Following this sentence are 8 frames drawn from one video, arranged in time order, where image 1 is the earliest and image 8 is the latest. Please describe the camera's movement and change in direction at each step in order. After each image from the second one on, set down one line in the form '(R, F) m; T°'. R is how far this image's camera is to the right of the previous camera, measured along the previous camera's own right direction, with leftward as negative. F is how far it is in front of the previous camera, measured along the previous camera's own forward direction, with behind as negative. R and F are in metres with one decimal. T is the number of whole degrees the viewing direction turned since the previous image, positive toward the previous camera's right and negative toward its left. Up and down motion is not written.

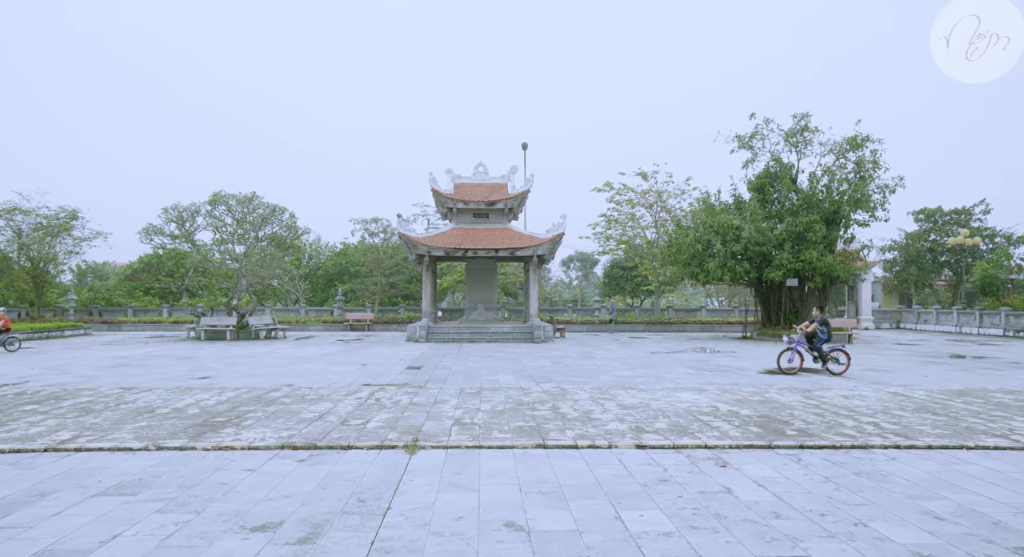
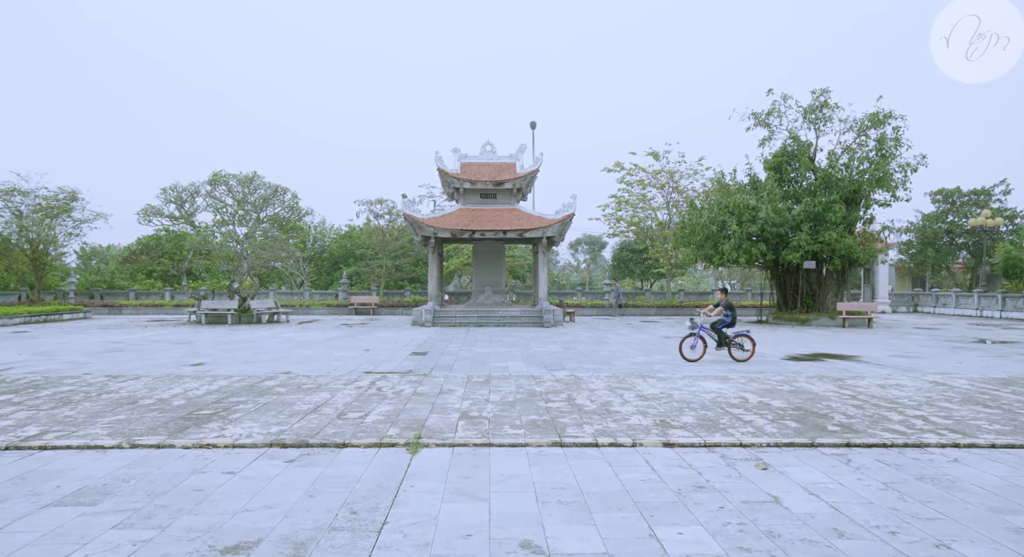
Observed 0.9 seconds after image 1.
(-0.1, +0.6) m; -1°
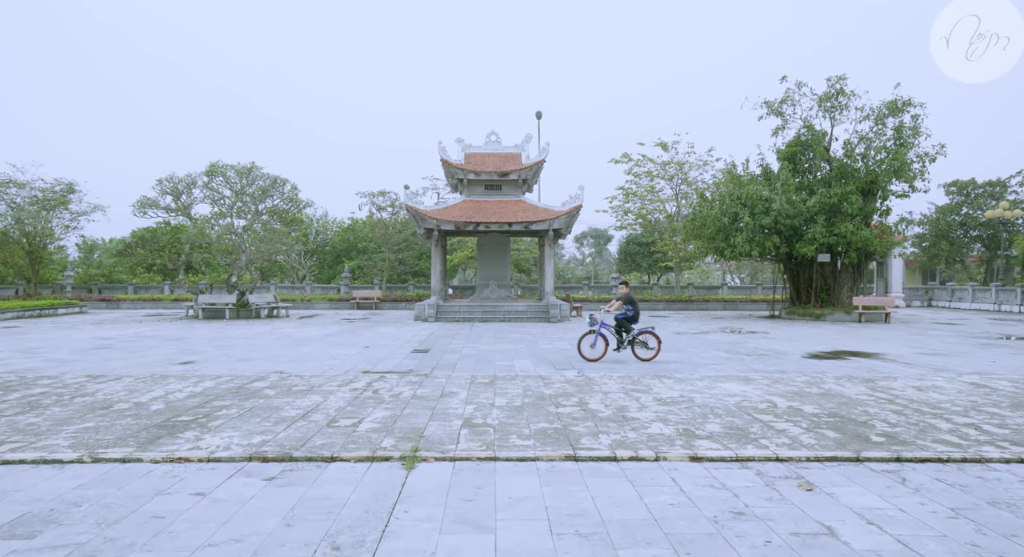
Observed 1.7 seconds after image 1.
(0.0, +0.5) m; 0°
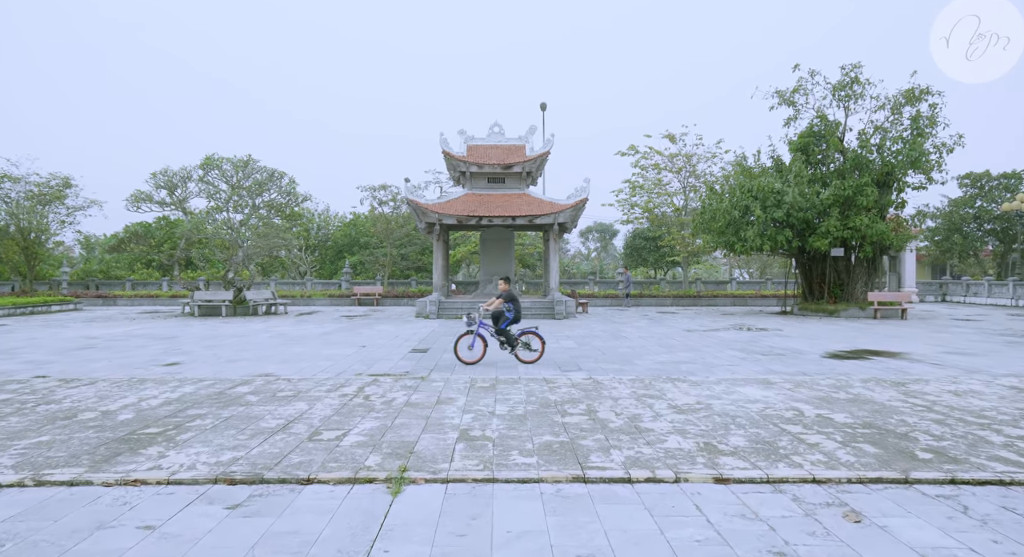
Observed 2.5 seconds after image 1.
(0.0, +0.5) m; -1°
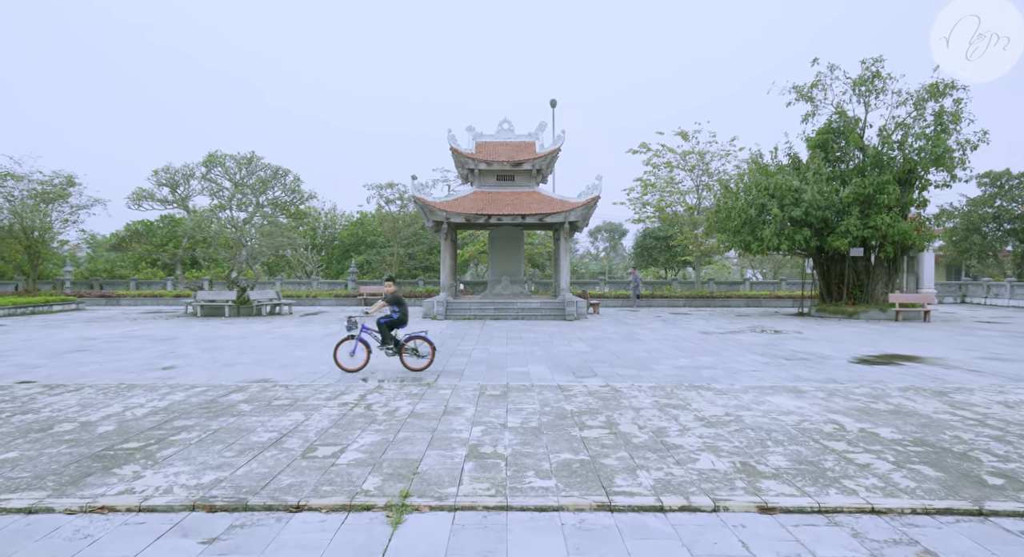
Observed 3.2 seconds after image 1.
(-0.1, +0.4) m; -1°
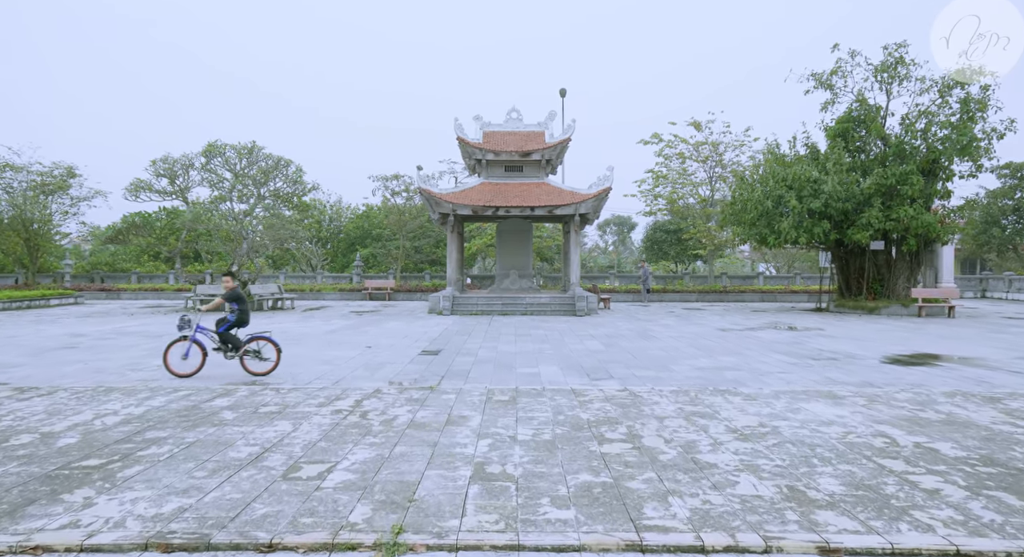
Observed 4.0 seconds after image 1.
(0.0, +0.5) m; -1°
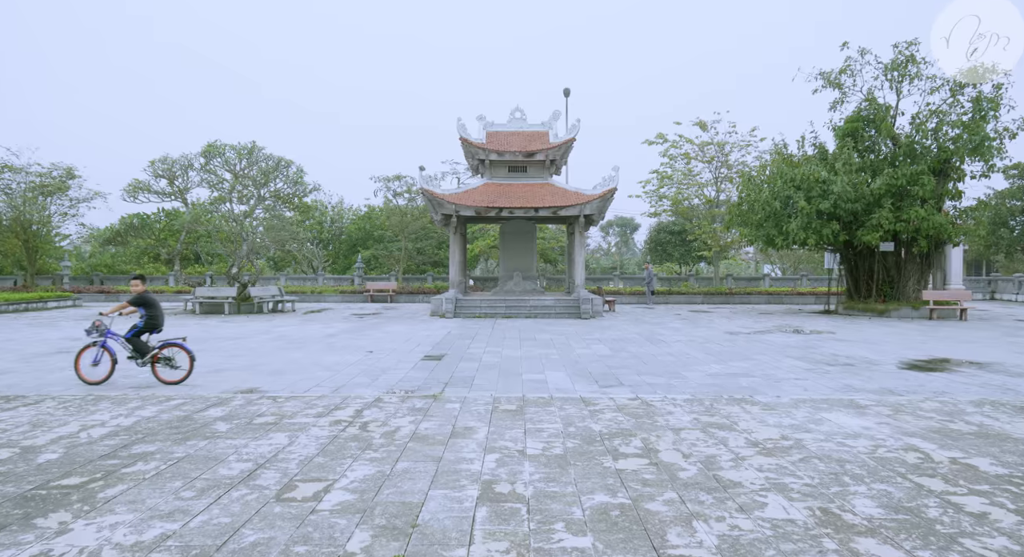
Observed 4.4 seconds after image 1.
(-0.1, +0.3) m; 0°
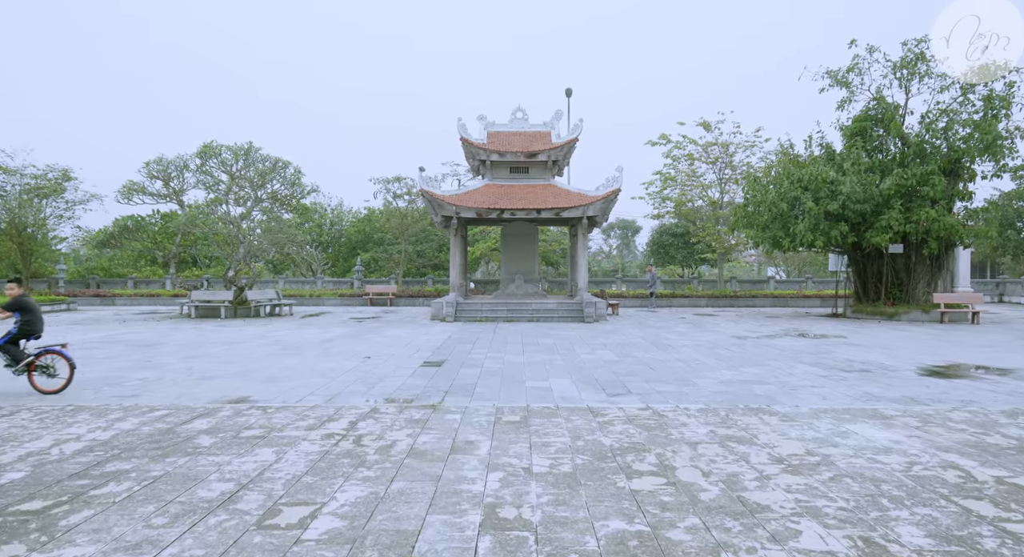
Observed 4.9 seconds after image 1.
(0.0, +0.3) m; 0°
